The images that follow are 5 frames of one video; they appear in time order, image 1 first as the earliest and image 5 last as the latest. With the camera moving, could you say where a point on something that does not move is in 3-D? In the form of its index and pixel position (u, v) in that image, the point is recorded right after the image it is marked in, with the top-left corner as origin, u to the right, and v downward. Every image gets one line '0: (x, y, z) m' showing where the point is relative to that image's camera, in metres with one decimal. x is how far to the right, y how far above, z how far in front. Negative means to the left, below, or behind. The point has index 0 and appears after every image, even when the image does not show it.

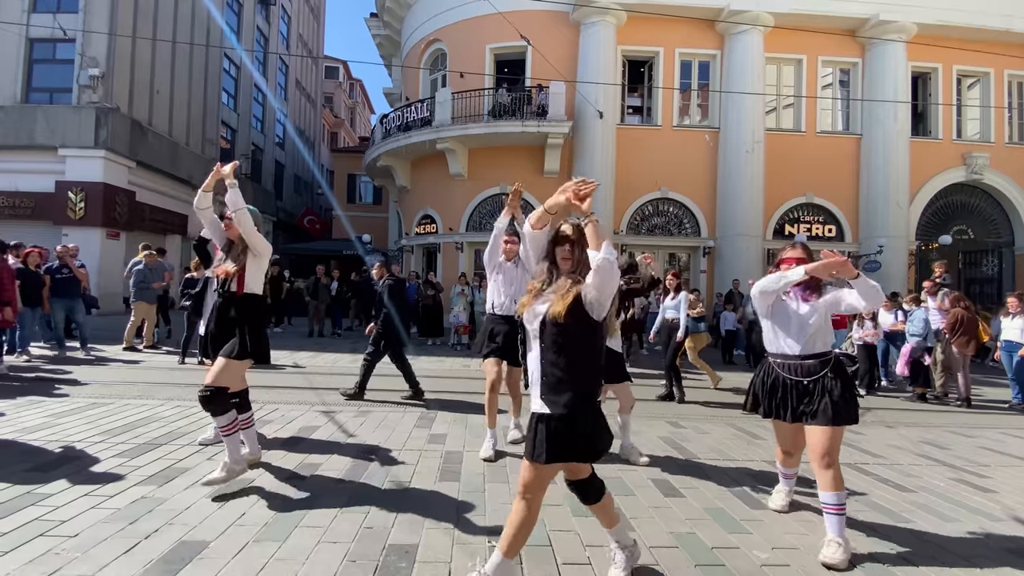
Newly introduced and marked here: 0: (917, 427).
0: (+4.7, -1.6, +7.2) m
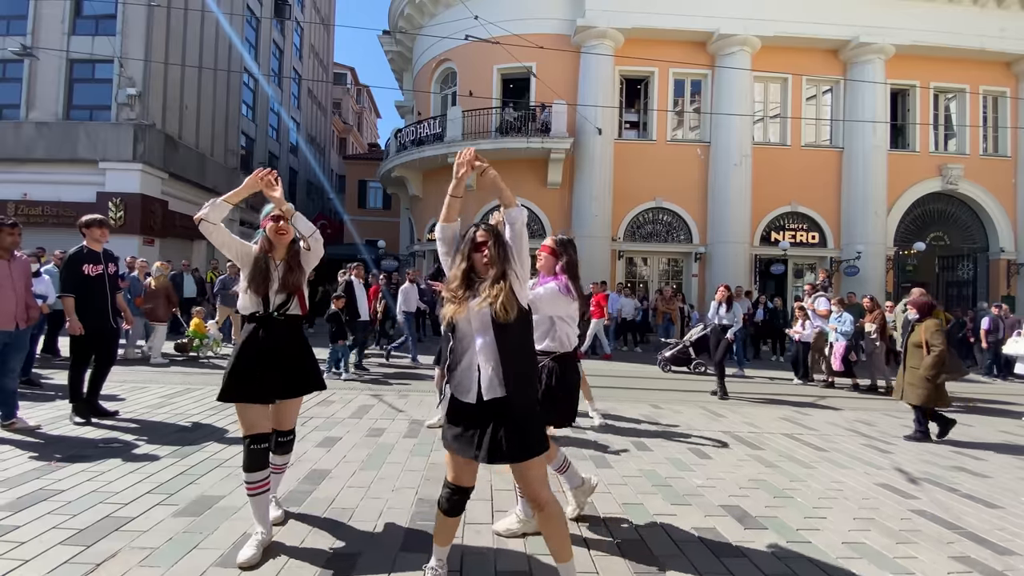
0: (+4.8, -1.7, +8.6) m
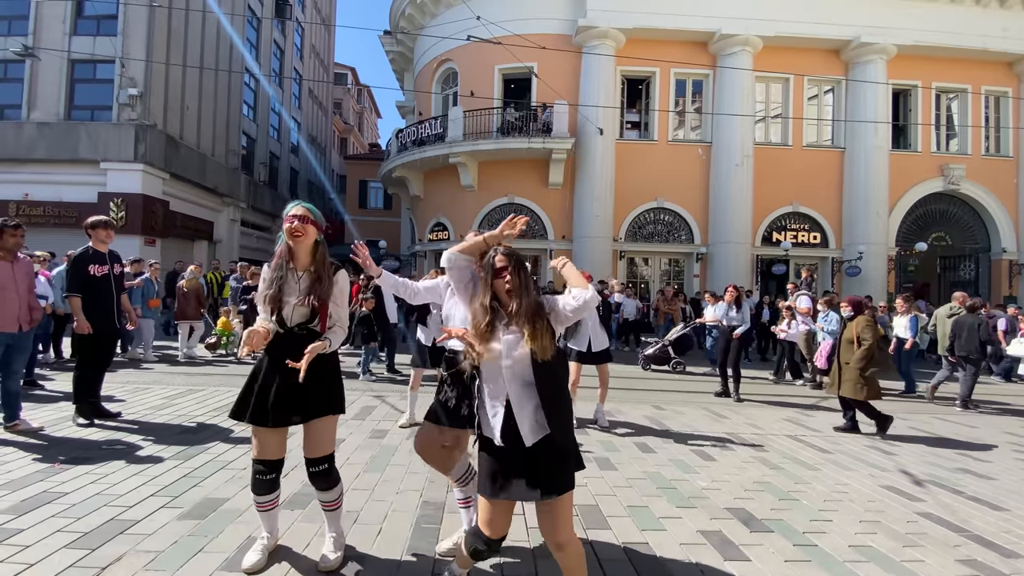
0: (+4.8, -1.7, +8.6) m
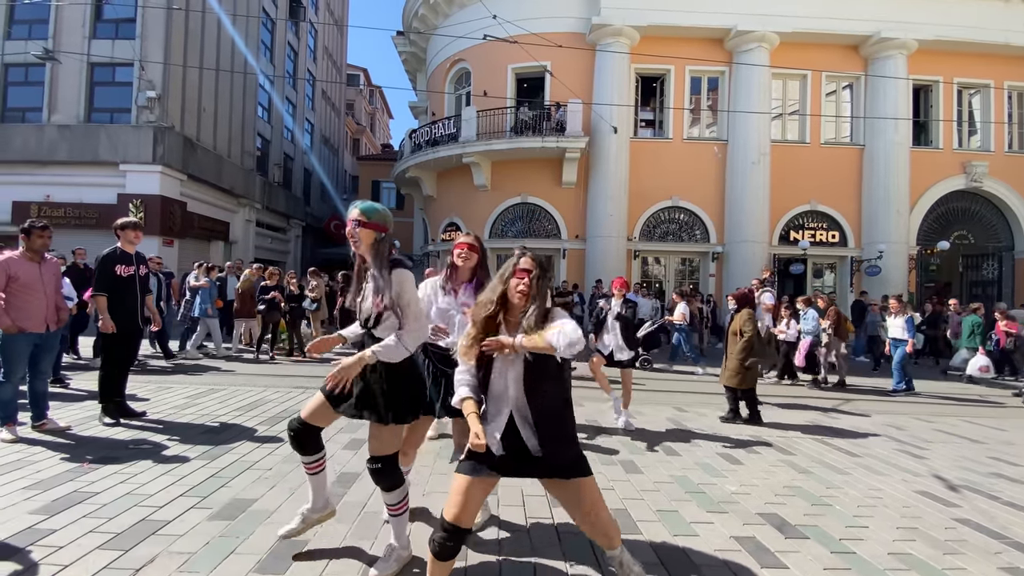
0: (+5.1, -1.7, +8.5) m
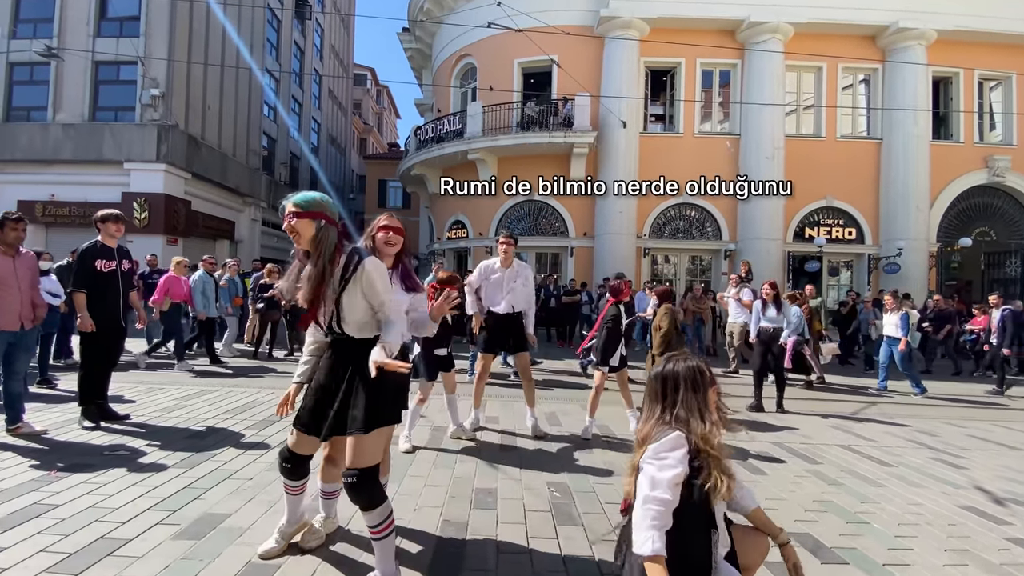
0: (+5.2, -1.7, +8.0) m
